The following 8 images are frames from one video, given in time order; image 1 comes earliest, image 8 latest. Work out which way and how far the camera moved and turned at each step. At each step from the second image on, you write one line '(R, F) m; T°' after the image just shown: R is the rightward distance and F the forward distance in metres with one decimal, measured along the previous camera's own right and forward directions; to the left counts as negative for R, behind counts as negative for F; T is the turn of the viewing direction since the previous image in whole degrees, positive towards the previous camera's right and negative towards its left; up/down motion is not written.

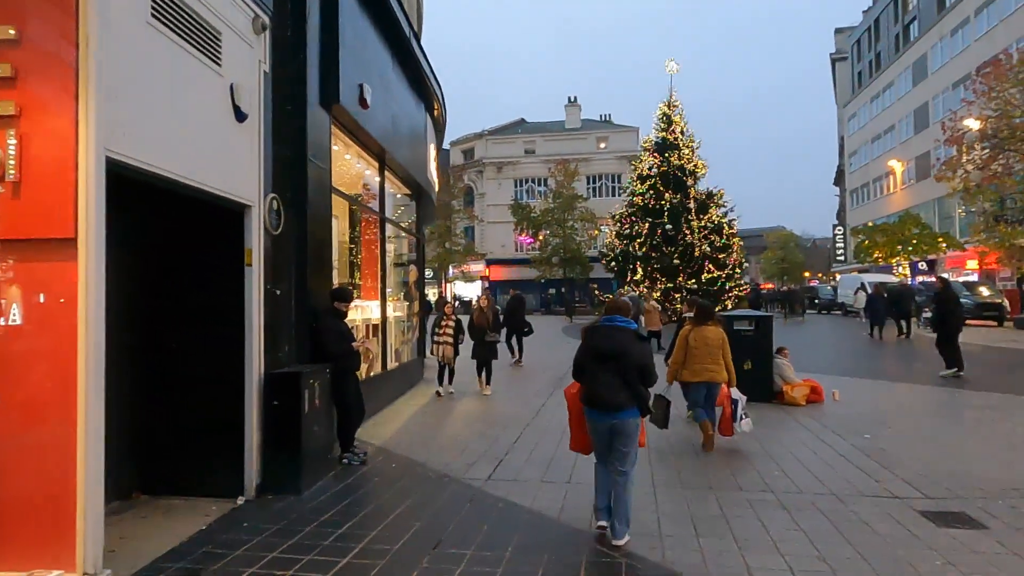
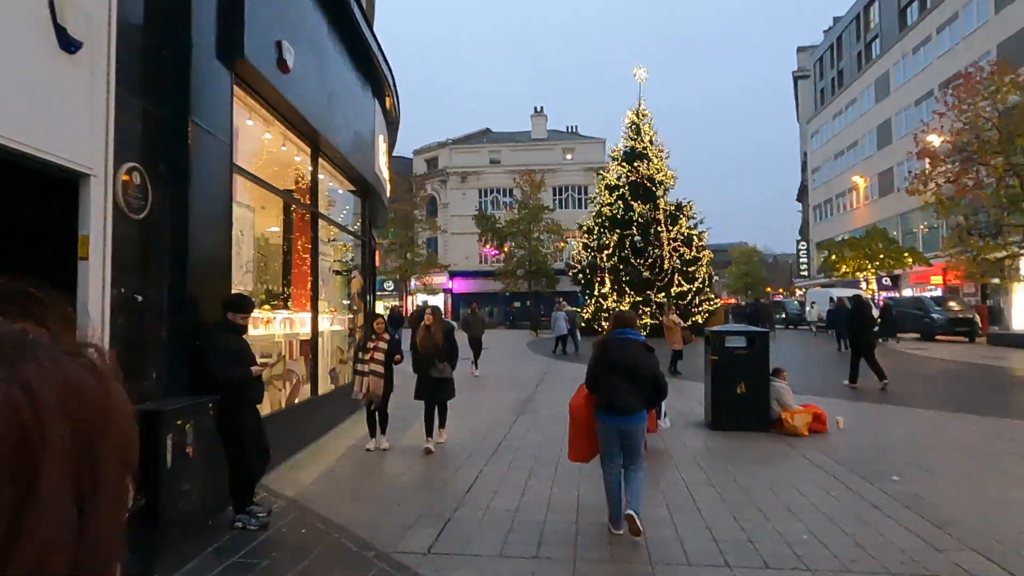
(+0.1, +1.6) m; +3°
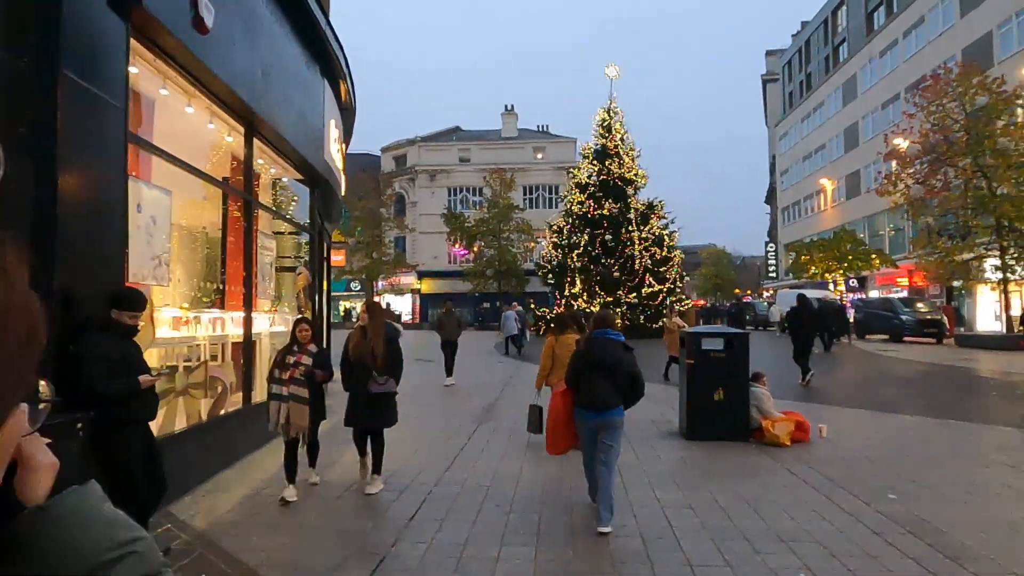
(+0.2, +0.9) m; +2°
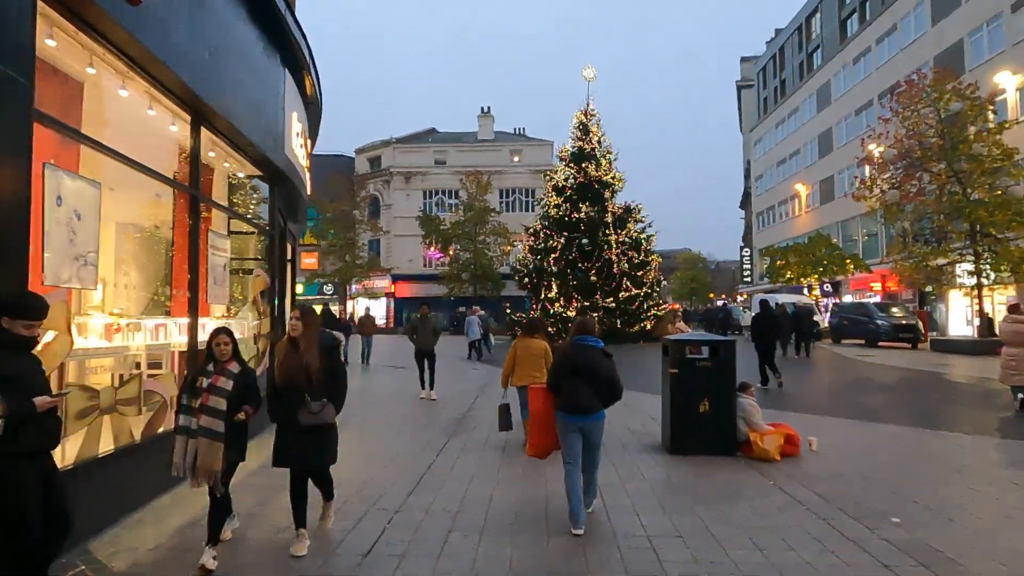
(+0.1, +0.6) m; +2°
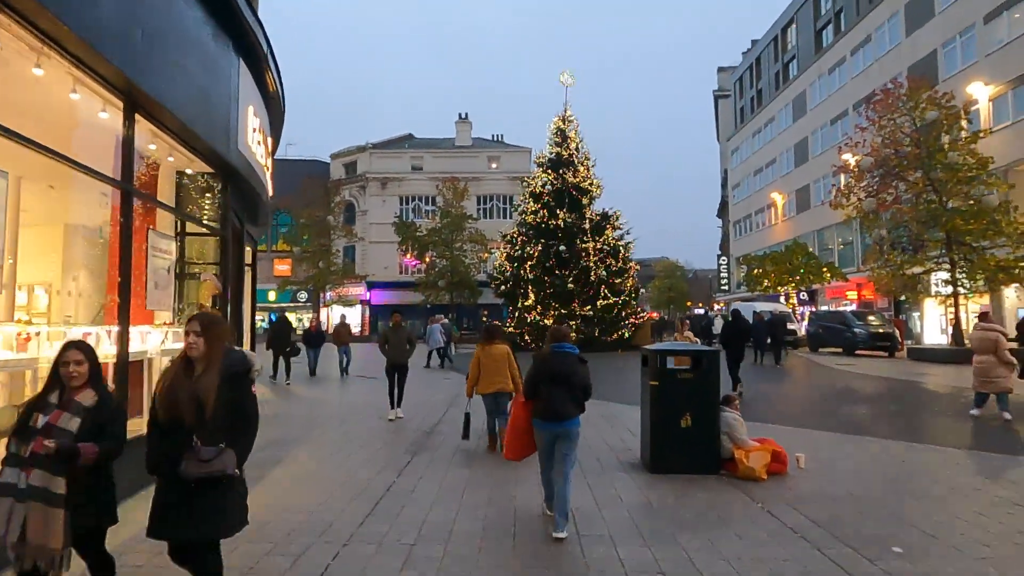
(+0.1, +0.6) m; +2°
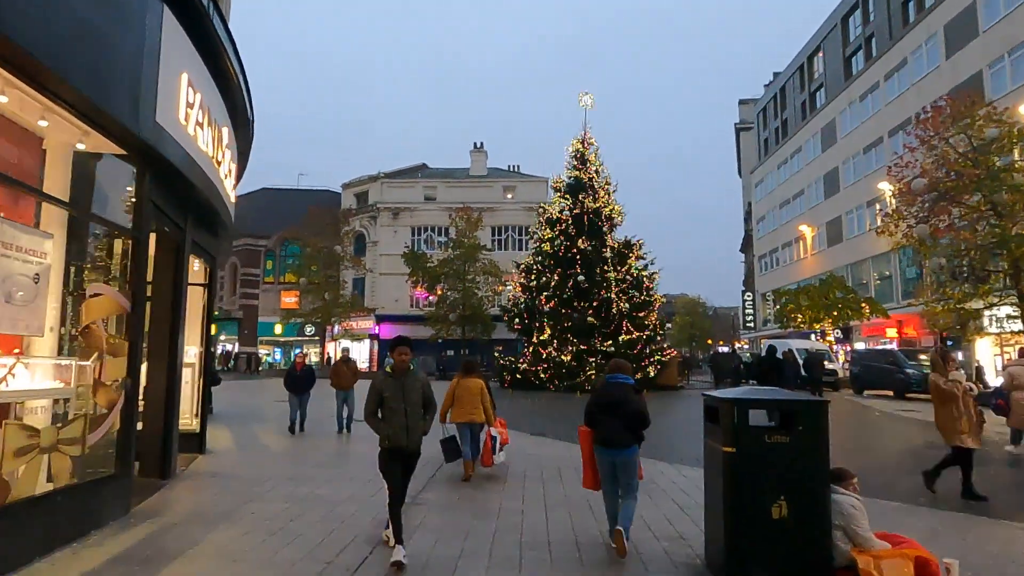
(+0.1, +2.6) m; -1°
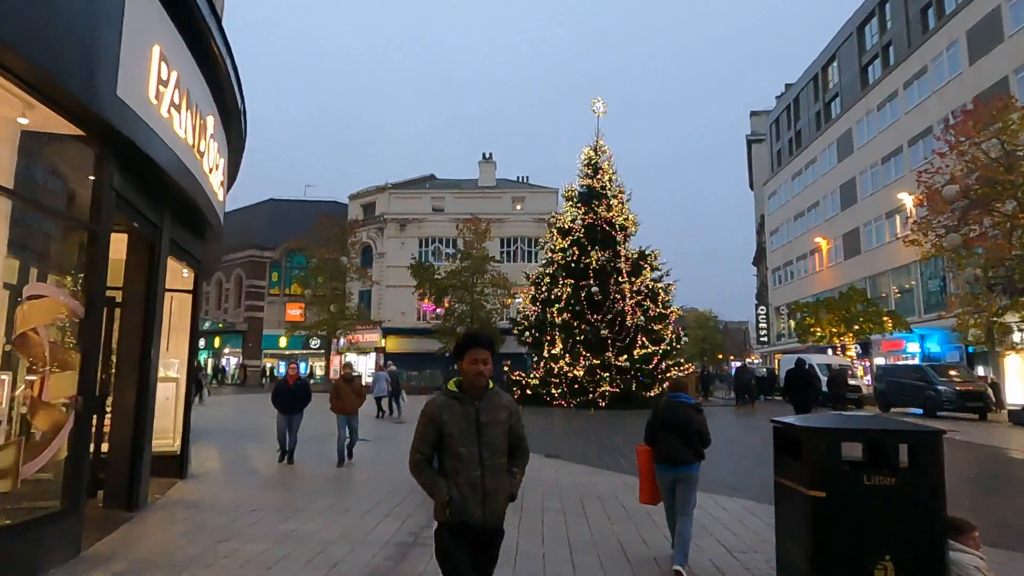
(-0.1, +1.1) m; -1°
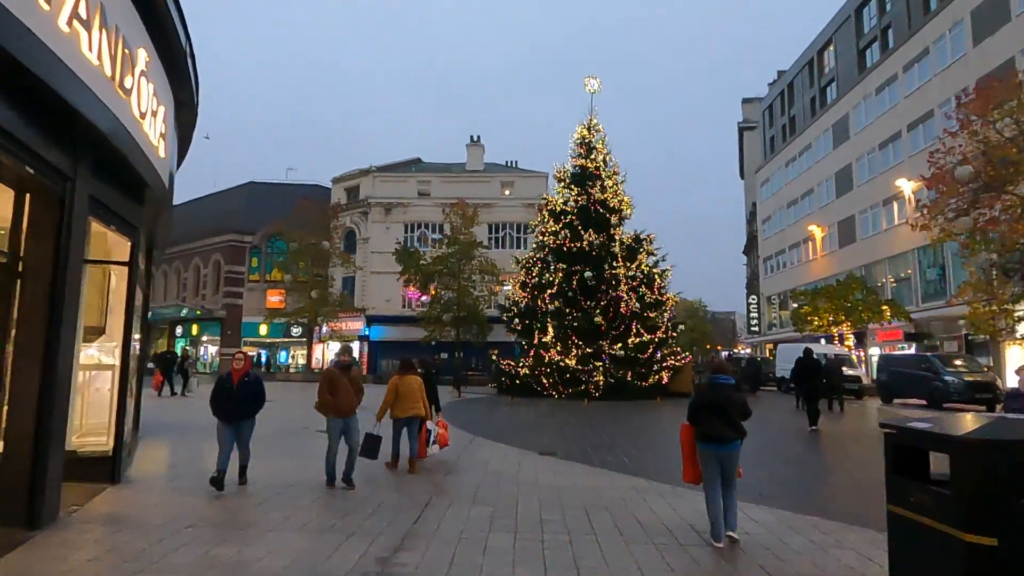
(-0.1, +1.5) m; +1°
